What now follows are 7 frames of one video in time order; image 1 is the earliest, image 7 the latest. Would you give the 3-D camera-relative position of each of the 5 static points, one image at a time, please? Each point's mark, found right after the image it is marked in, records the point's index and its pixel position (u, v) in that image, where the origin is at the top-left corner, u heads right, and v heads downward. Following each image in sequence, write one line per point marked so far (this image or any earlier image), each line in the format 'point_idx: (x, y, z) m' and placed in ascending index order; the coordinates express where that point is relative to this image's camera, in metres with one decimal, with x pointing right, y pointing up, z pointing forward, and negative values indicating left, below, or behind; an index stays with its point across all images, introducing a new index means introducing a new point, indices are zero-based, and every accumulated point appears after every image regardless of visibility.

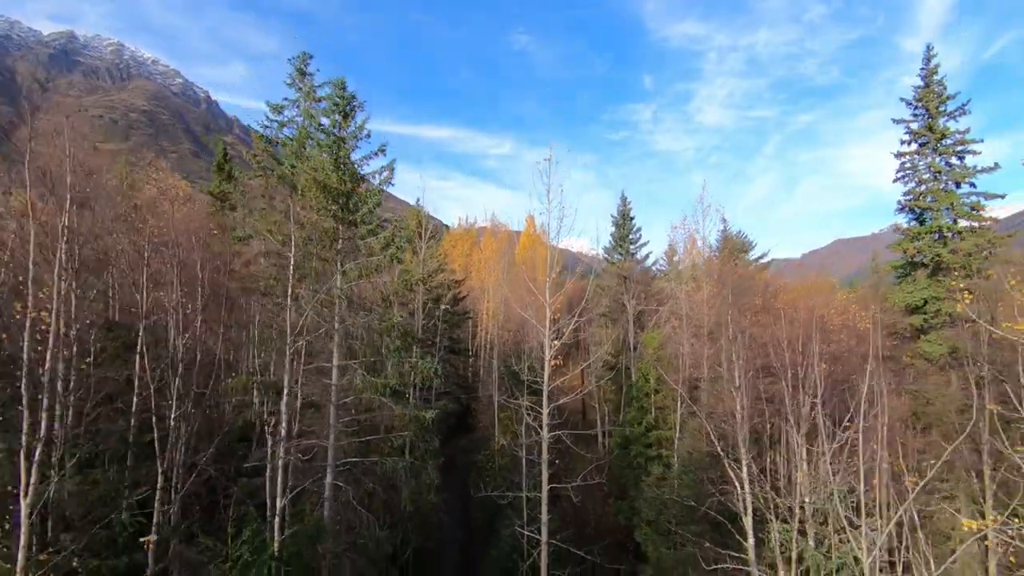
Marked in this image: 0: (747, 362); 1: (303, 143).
0: (+4.2, -1.3, +16.0) m
1: (-3.9, +2.7, +18.1) m
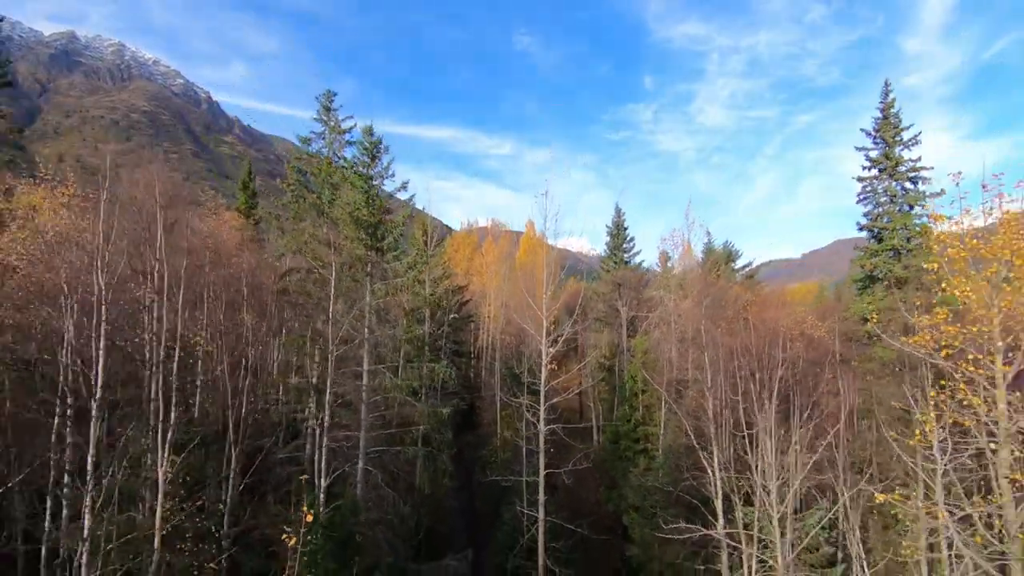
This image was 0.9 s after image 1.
0: (+4.2, -1.6, +18.2) m
1: (-3.9, +2.5, +20.2) m
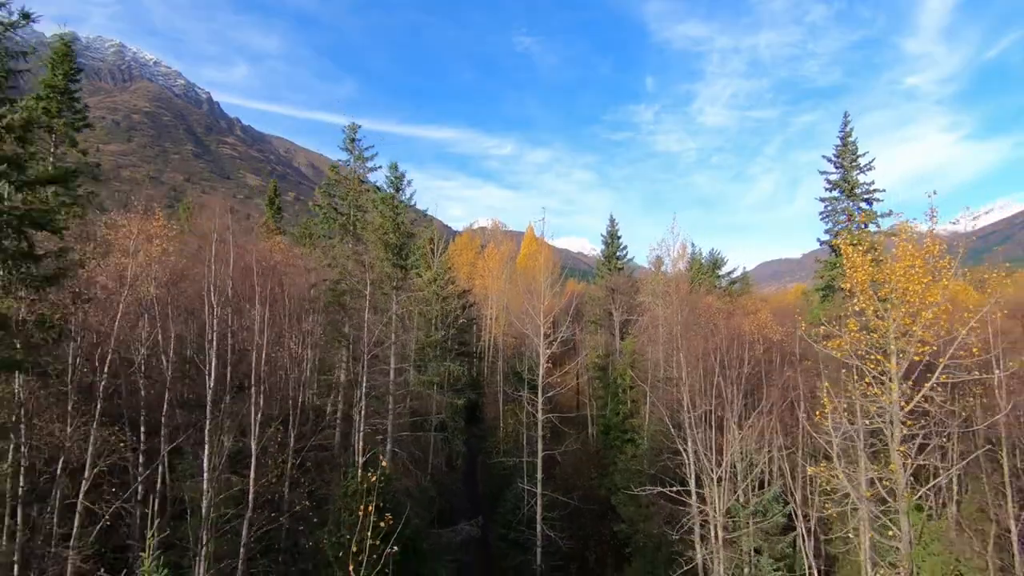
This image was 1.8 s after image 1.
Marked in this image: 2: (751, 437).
0: (+4.2, -1.8, +20.8) m
1: (-3.8, +2.3, +22.9) m
2: (+4.7, -2.9, +18.2) m
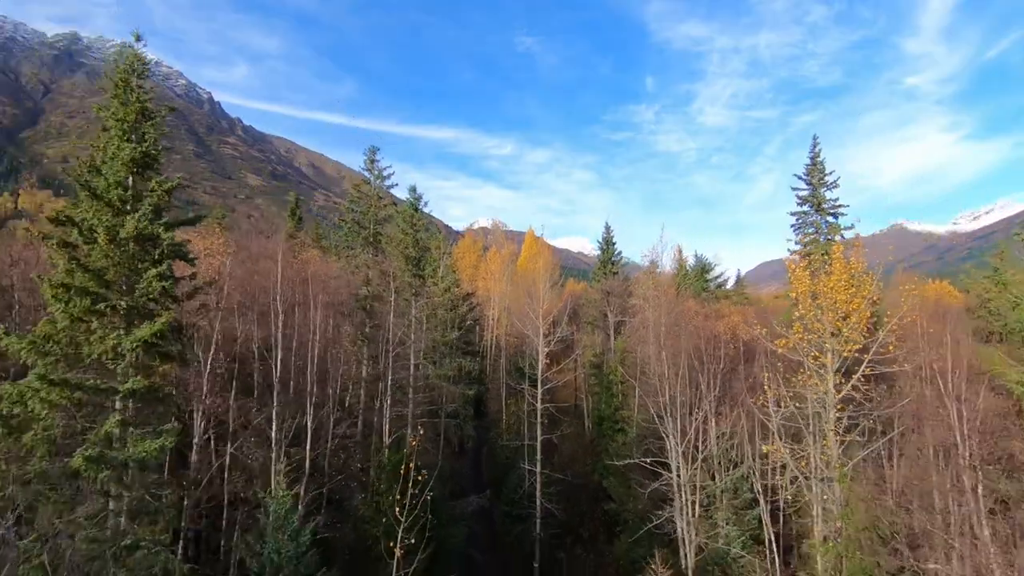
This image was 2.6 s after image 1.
0: (+4.3, -1.9, +23.4) m
1: (-3.8, +2.1, +25.4) m
2: (+4.7, -3.0, +20.8) m
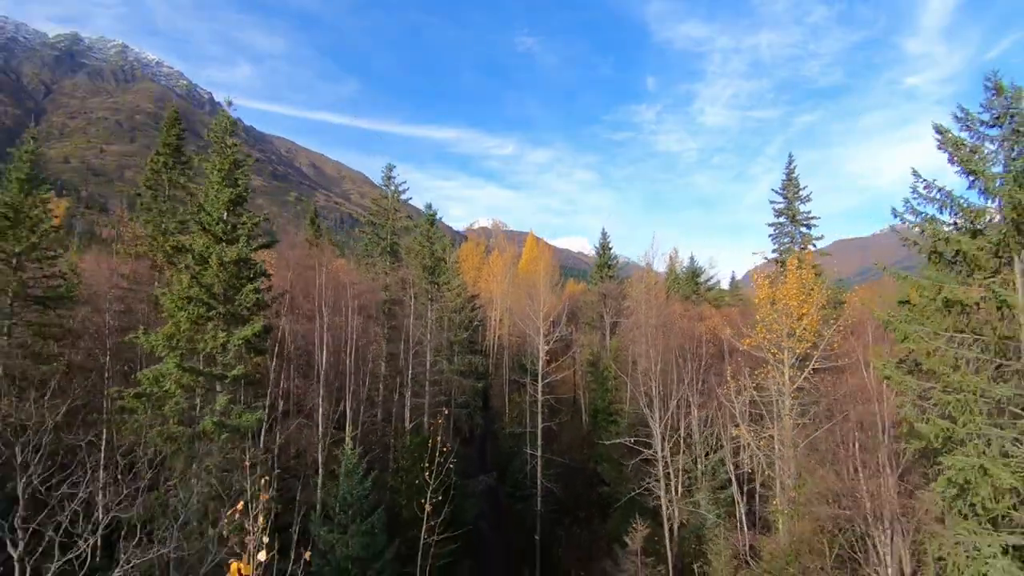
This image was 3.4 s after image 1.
0: (+4.4, -2.0, +26.0) m
1: (-3.7, +2.0, +28.0) m
2: (+4.8, -3.2, +23.4) m
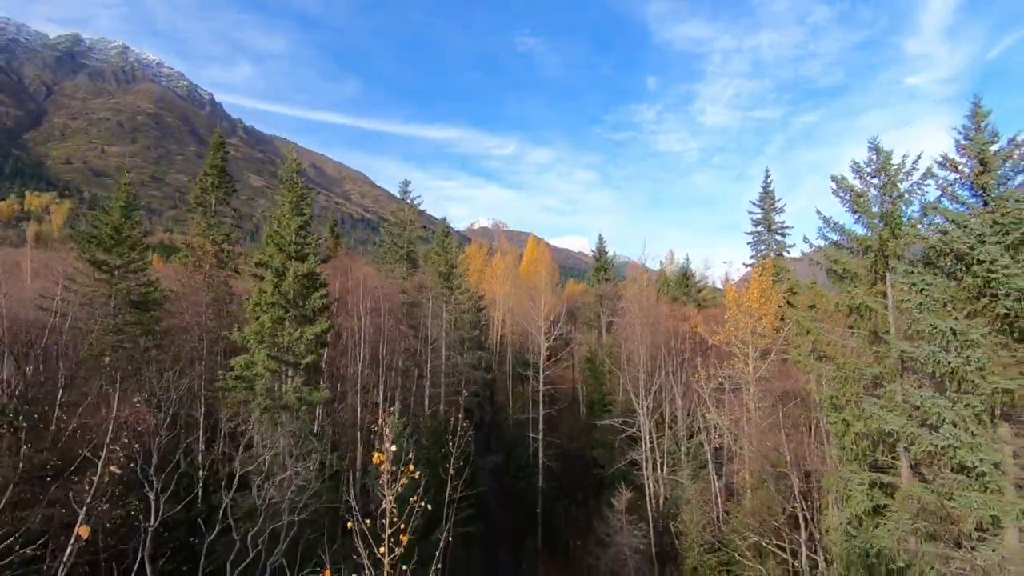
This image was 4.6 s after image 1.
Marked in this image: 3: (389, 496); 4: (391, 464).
0: (+4.5, -2.1, +29.0) m
1: (-3.6, +1.9, +31.0) m
2: (+5.0, -3.2, +26.4) m
3: (-0.9, -1.4, +6.5) m
4: (-0.9, -1.3, +6.8) m
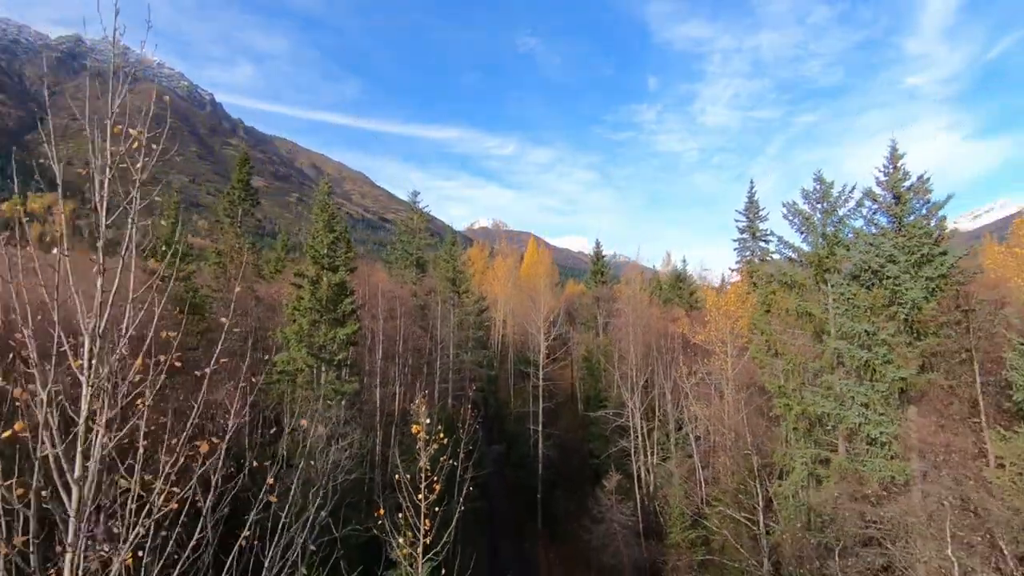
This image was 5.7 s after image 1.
0: (+4.6, -2.2, +31.1) m
1: (-3.5, +1.8, +33.2) m
2: (+5.0, -3.4, +28.5) m
3: (-0.8, -1.6, +8.7) m
4: (-0.8, -1.4, +8.9) m
